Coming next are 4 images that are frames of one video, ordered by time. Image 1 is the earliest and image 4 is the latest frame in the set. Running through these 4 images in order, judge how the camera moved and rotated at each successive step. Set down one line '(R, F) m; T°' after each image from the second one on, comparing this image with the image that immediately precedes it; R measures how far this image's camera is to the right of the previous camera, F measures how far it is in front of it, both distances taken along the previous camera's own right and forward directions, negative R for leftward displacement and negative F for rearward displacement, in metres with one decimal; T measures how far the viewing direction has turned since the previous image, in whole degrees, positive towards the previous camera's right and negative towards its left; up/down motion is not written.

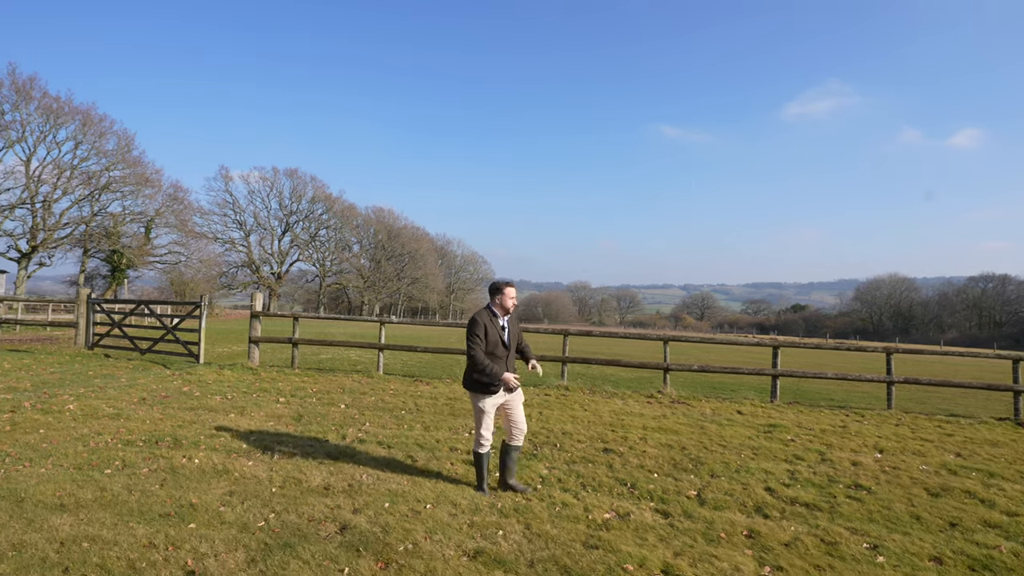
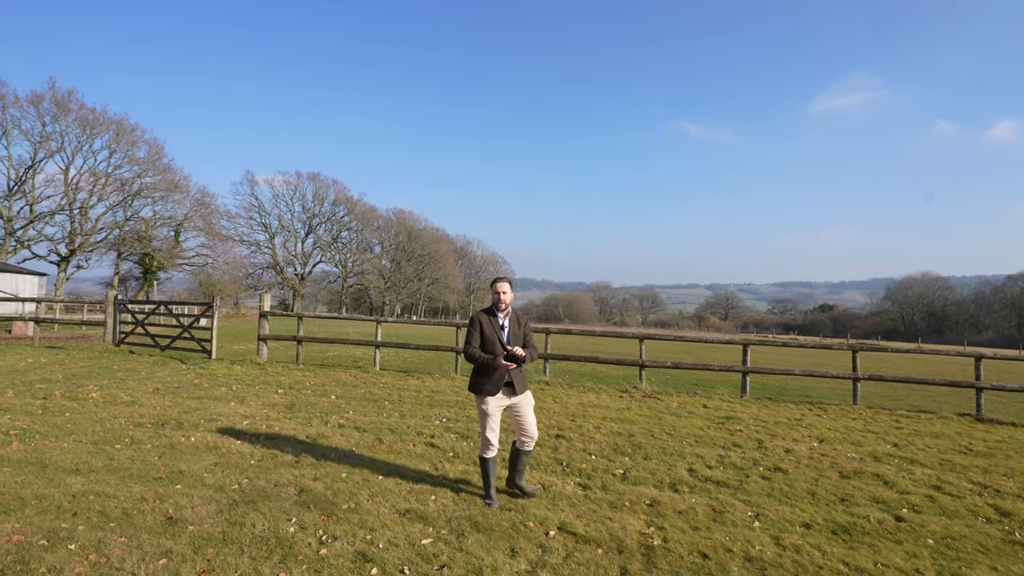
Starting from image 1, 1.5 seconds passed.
(+0.8, -0.7) m; -2°
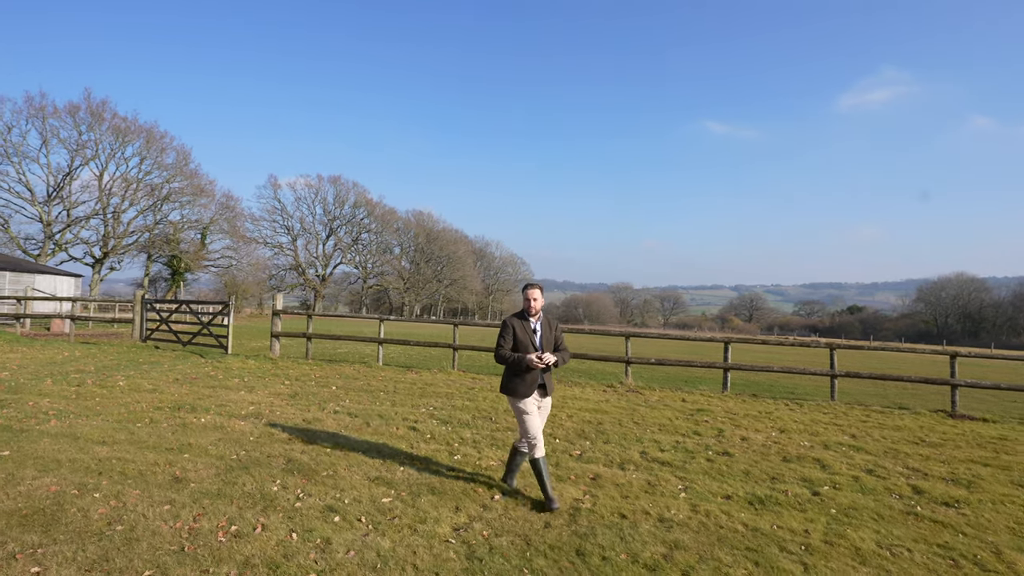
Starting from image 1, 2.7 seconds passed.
(+0.6, -0.7) m; -2°
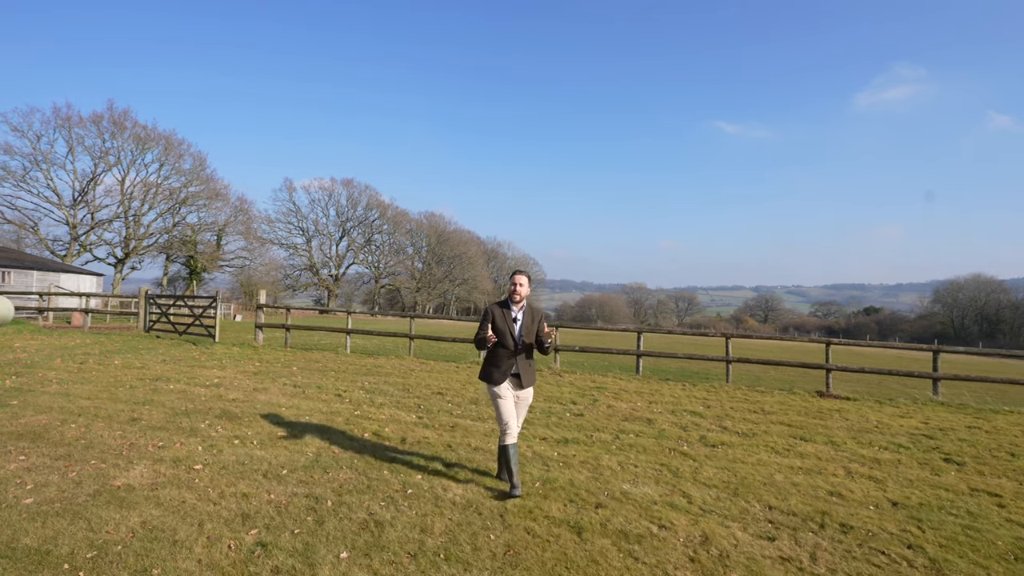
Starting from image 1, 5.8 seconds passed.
(+1.9, -1.7) m; -2°
